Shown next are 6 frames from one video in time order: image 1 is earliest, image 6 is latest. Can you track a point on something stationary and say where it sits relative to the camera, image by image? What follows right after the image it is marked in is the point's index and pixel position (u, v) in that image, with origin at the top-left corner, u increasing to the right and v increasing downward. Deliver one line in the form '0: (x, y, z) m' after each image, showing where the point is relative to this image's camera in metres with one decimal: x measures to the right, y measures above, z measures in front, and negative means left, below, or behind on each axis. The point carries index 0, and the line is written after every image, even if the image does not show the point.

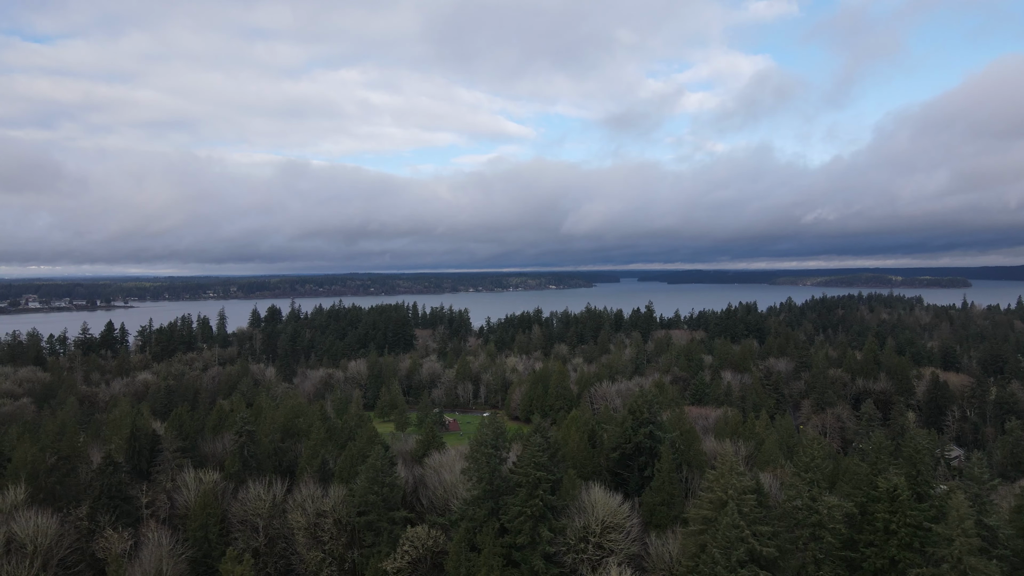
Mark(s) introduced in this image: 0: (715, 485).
0: (+7.6, -7.2, +19.9) m
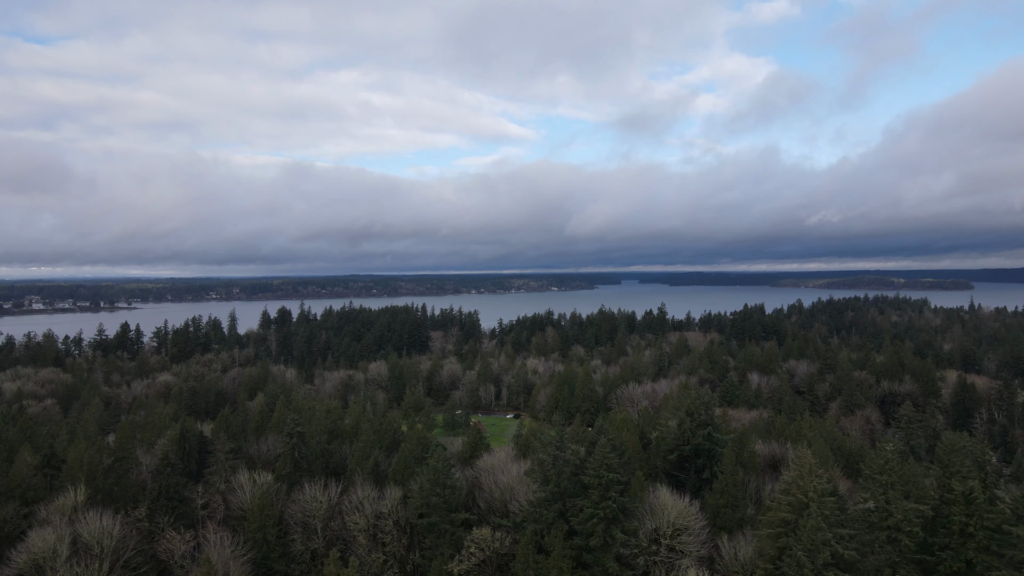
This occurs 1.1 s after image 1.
0: (+10.3, -7.3, +19.8) m
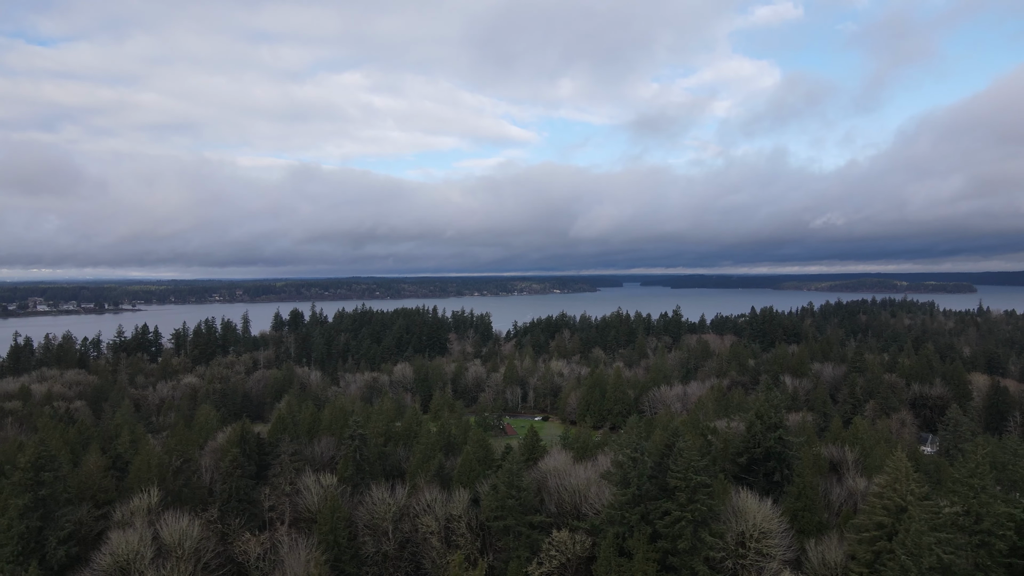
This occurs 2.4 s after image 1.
0: (+13.7, -7.4, +19.8) m
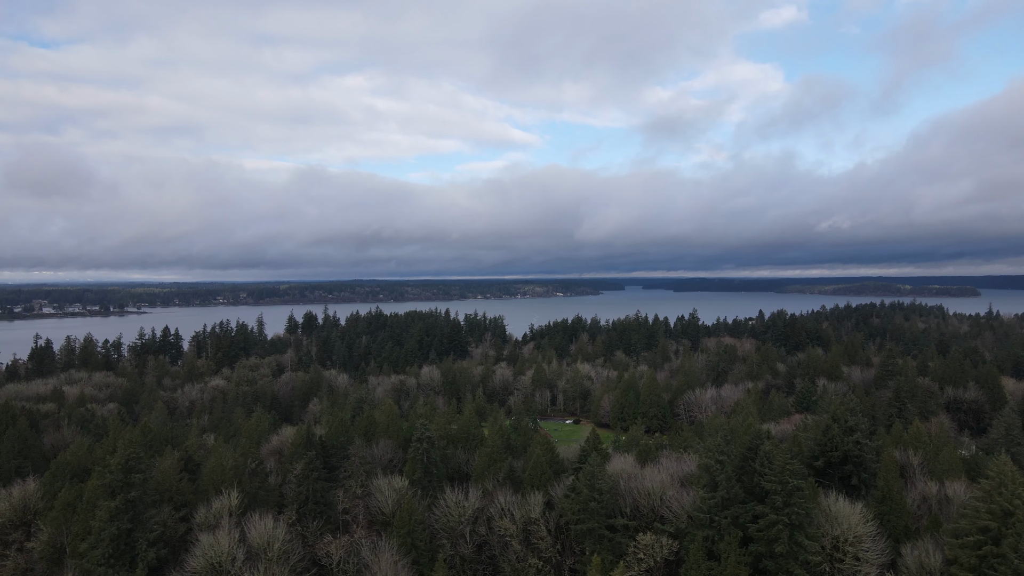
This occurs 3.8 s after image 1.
0: (+17.4, -7.5, +19.7) m
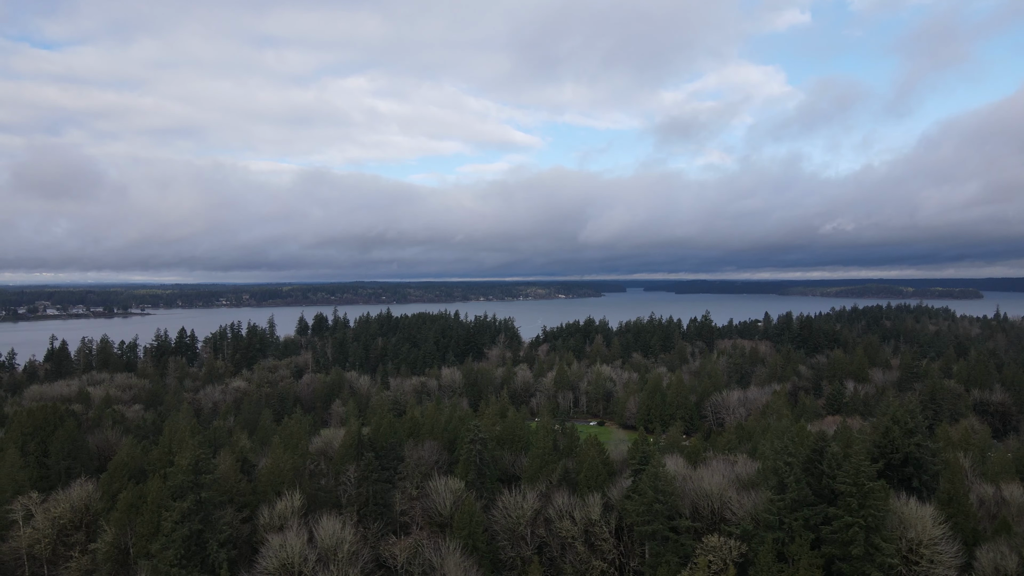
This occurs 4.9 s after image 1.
0: (+20.2, -7.6, +19.7) m
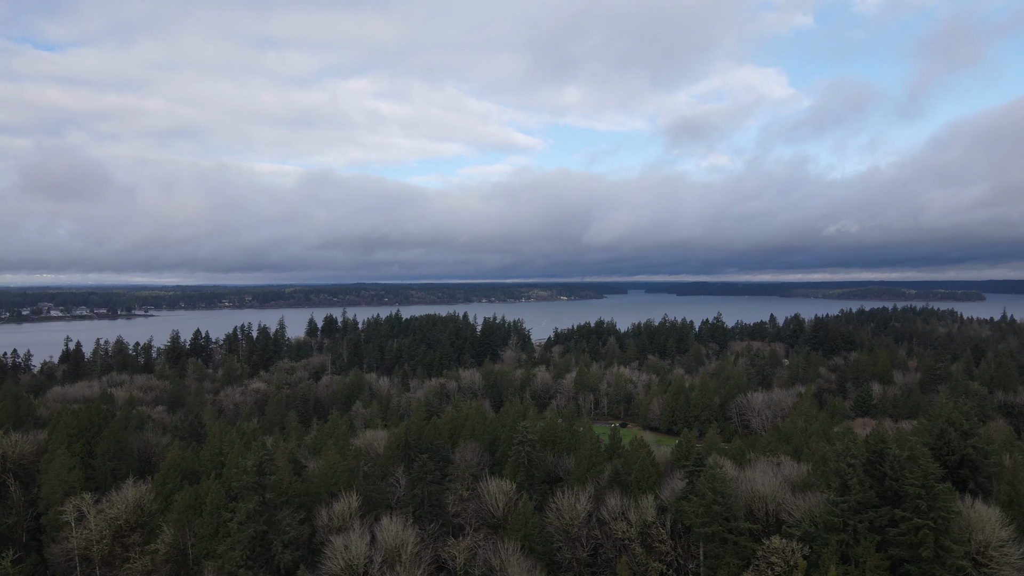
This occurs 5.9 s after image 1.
0: (+22.8, -7.6, +19.6) m
